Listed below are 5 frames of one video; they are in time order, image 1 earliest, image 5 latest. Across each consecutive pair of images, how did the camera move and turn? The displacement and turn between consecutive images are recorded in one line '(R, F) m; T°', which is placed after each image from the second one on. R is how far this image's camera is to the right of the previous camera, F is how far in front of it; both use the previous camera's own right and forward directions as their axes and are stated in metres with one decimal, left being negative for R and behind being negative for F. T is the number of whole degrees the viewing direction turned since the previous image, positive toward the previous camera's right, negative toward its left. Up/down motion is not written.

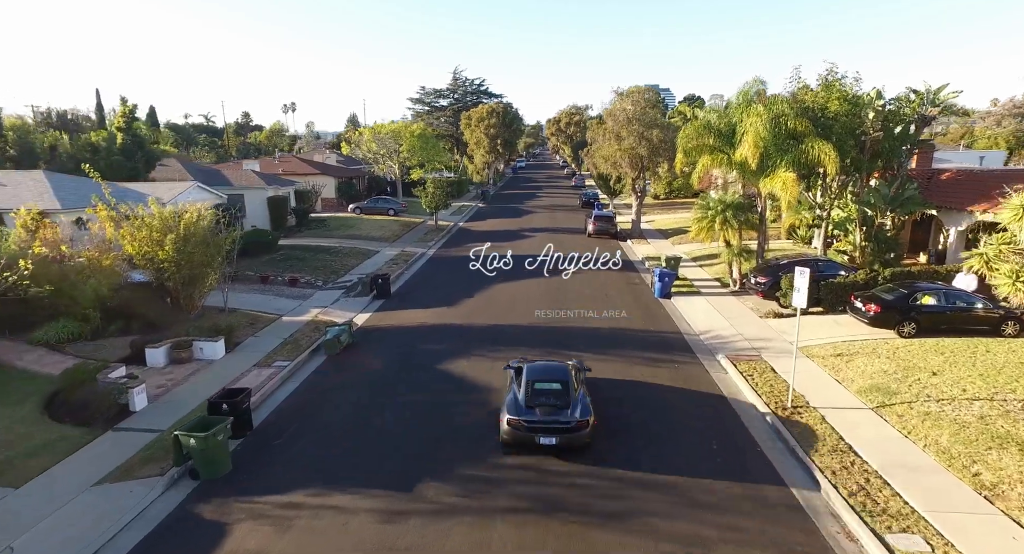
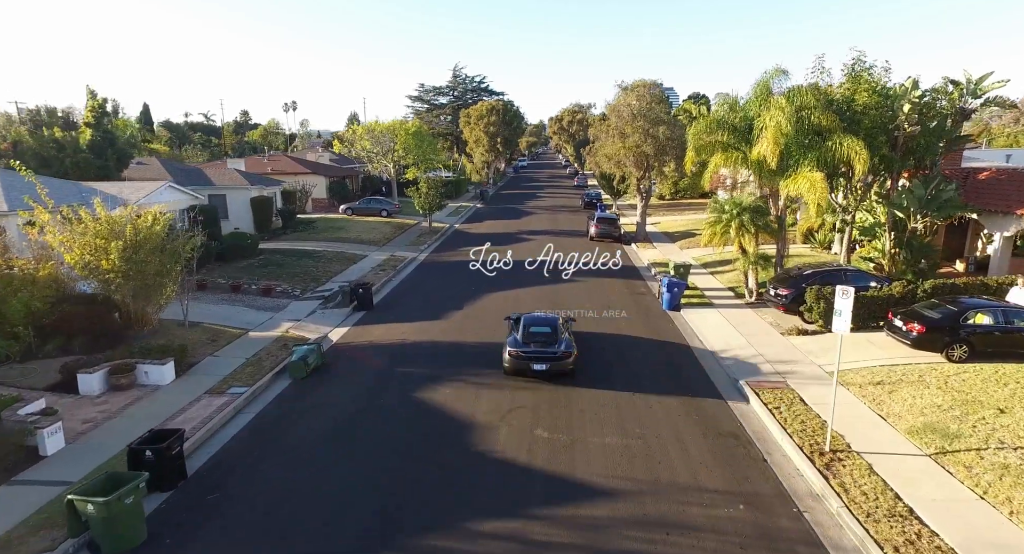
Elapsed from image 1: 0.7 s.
(+0.2, +1.6) m; 0°
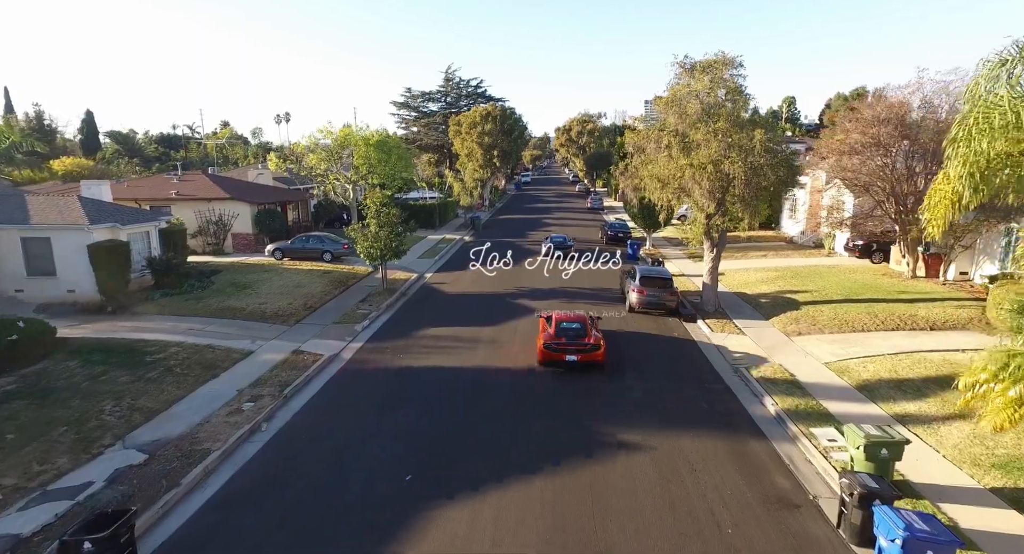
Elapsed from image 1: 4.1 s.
(+0.3, +10.4) m; 0°
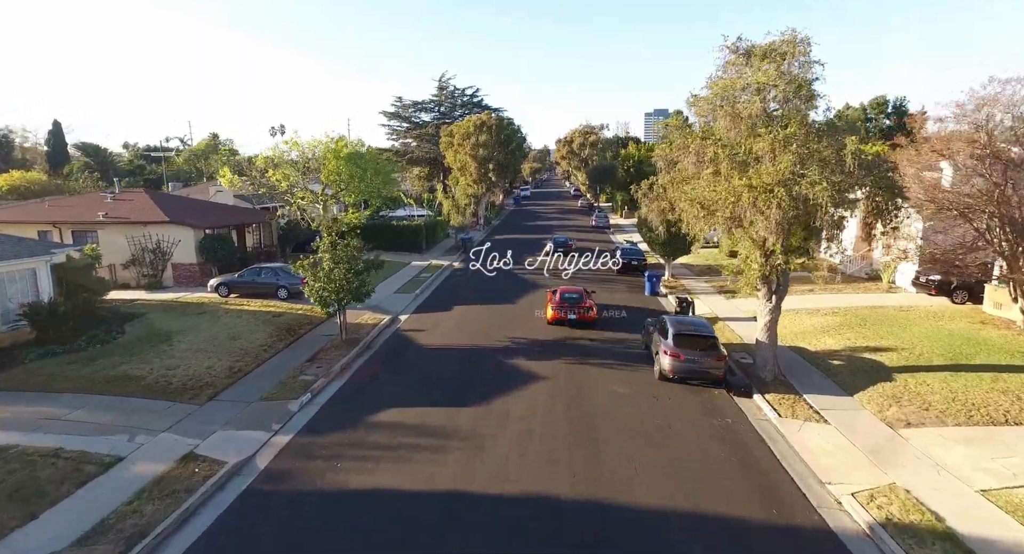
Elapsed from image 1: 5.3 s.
(+0.2, +4.6) m; 0°
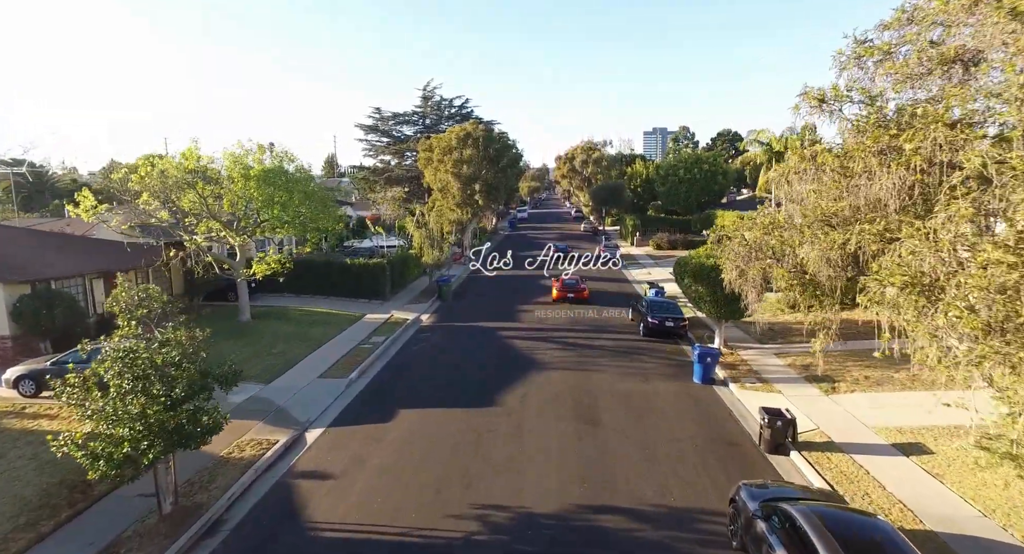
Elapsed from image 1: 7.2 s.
(+0.5, +8.2) m; 0°
